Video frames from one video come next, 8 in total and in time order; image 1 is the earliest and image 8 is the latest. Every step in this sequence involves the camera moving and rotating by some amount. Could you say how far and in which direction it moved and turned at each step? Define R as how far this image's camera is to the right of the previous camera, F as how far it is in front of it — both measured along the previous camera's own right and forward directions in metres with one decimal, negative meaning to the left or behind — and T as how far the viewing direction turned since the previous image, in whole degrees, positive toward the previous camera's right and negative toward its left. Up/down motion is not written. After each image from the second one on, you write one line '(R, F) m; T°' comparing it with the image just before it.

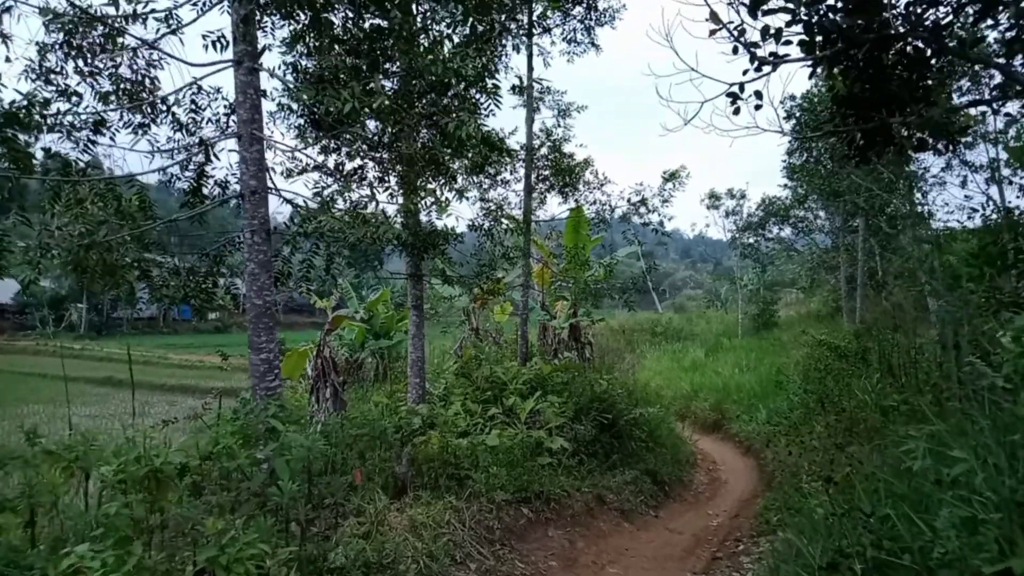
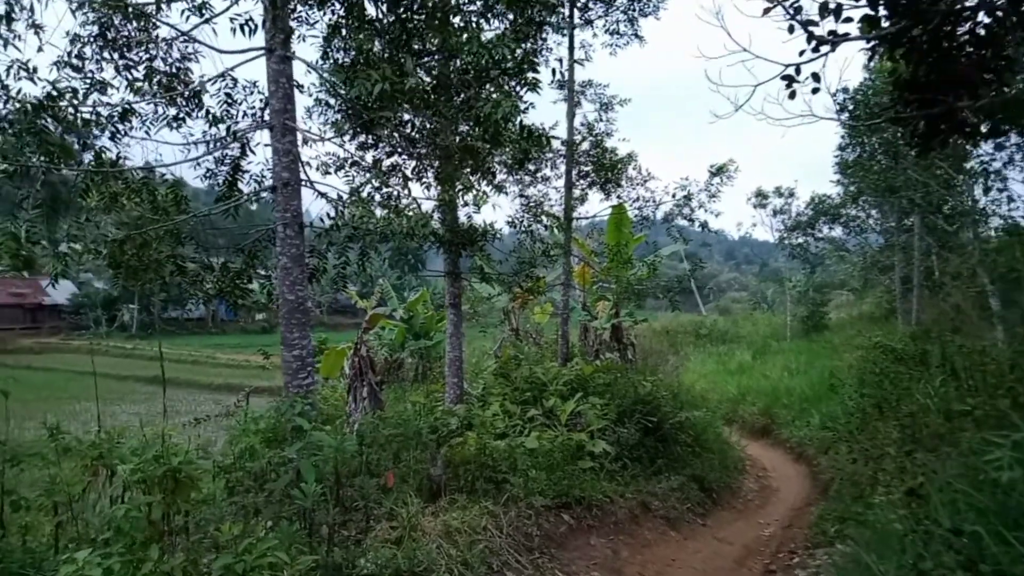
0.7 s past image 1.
(0.0, +0.2) m; -3°
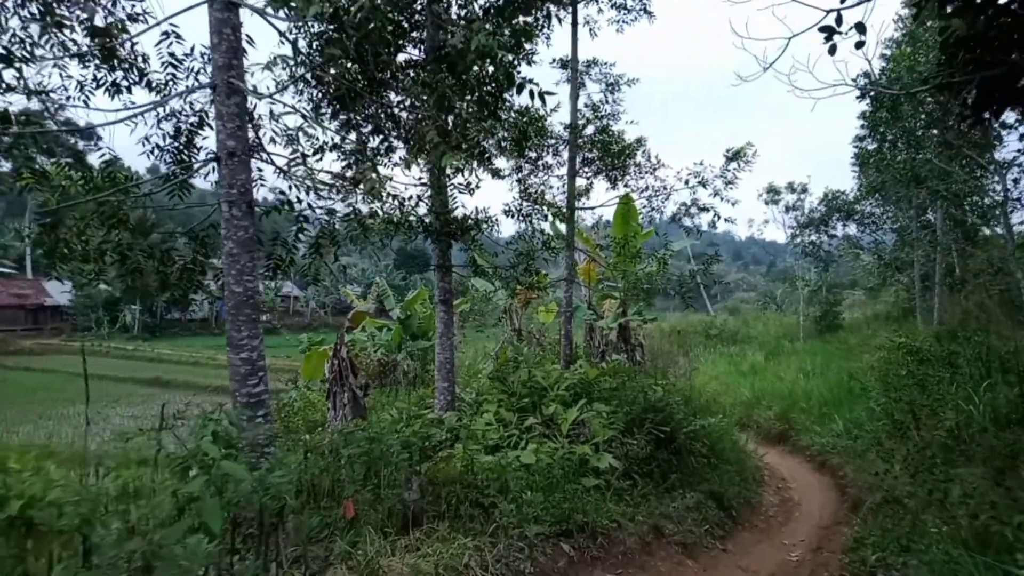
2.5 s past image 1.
(+0.1, +0.6) m; -1°
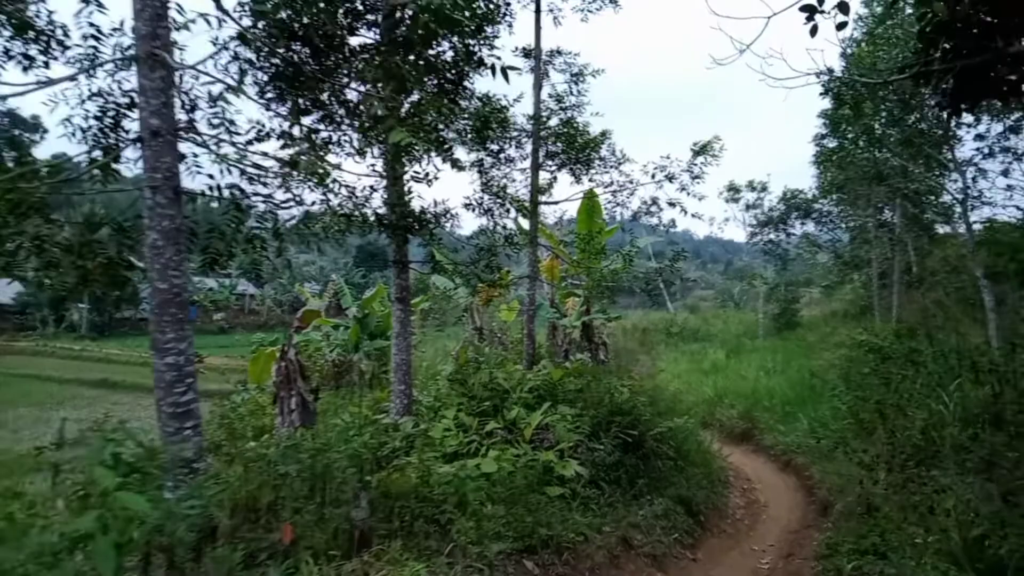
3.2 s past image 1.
(0.0, +0.3) m; +3°
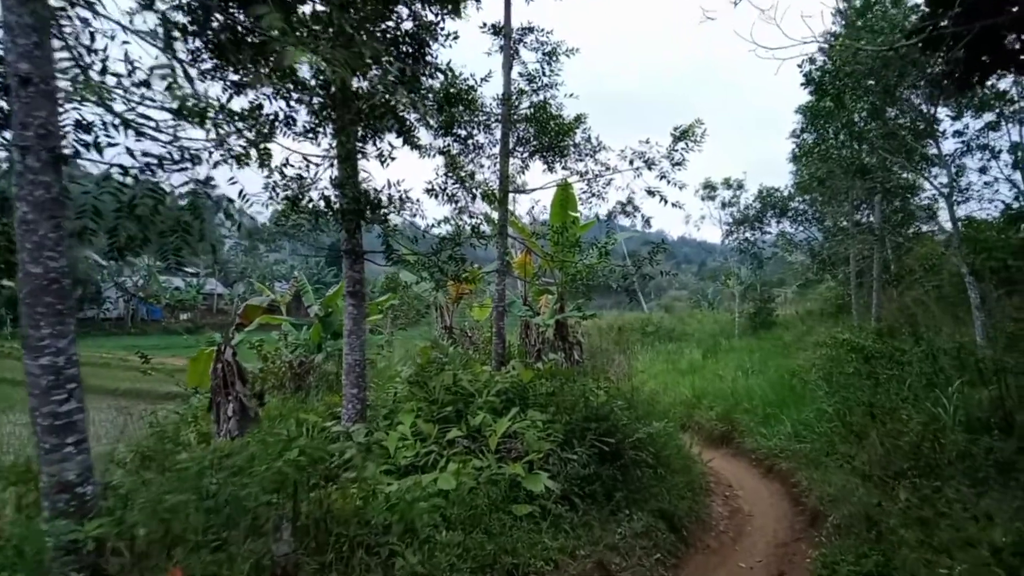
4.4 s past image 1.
(+0.1, +0.5) m; +2°
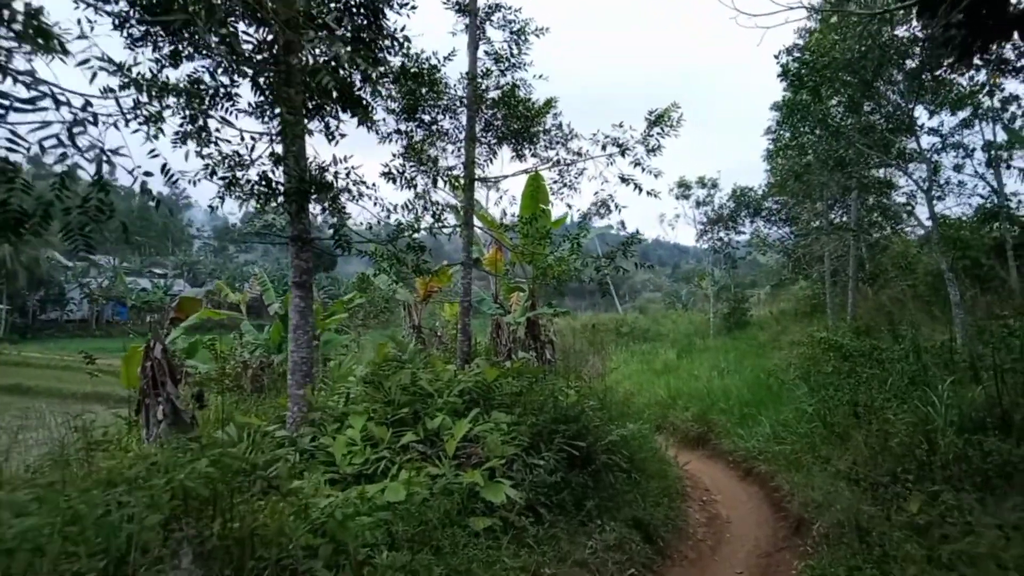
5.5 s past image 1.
(+0.1, +0.4) m; +2°
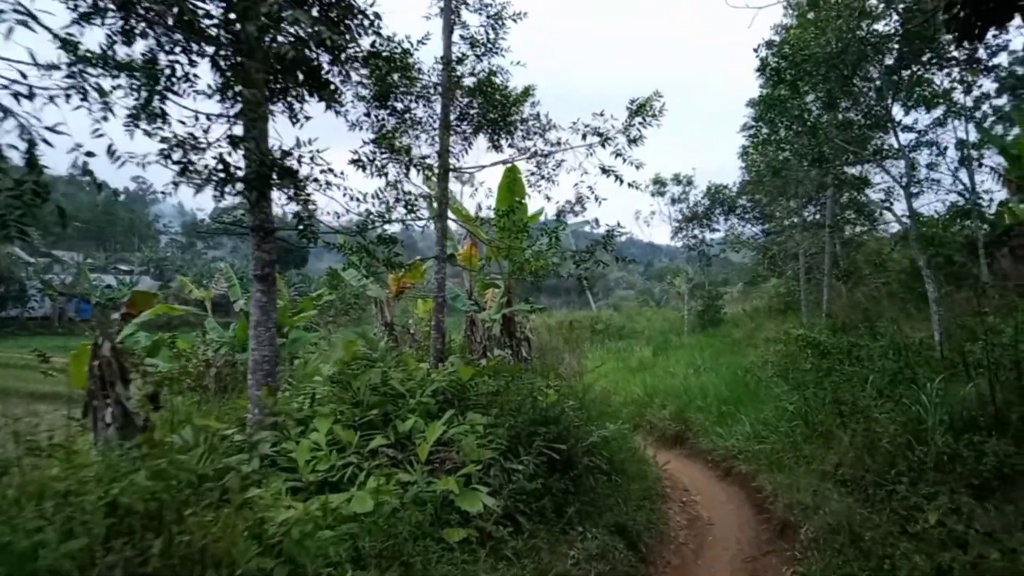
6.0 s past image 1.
(0.0, +0.2) m; +2°
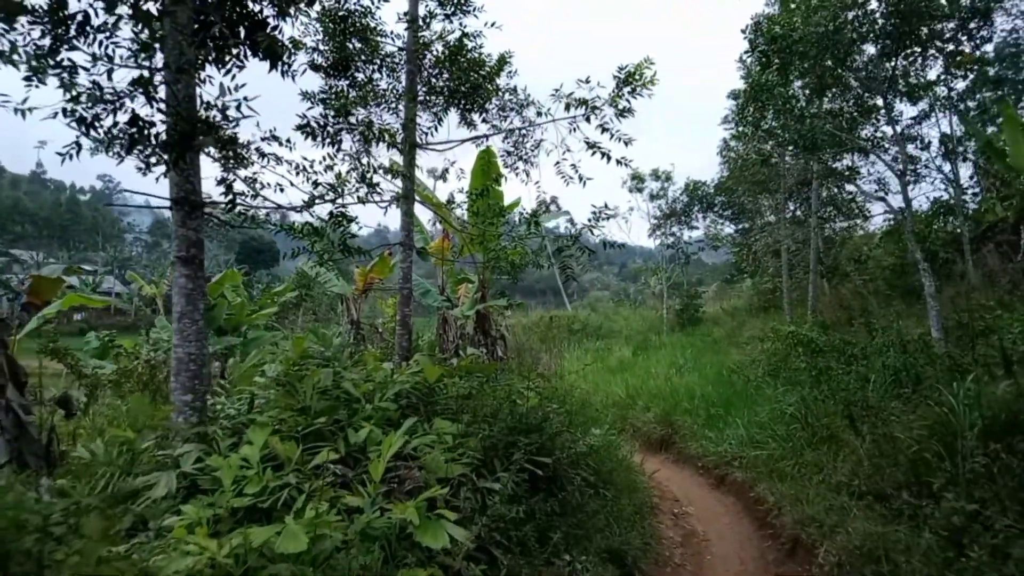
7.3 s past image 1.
(0.0, +0.6) m; +2°
